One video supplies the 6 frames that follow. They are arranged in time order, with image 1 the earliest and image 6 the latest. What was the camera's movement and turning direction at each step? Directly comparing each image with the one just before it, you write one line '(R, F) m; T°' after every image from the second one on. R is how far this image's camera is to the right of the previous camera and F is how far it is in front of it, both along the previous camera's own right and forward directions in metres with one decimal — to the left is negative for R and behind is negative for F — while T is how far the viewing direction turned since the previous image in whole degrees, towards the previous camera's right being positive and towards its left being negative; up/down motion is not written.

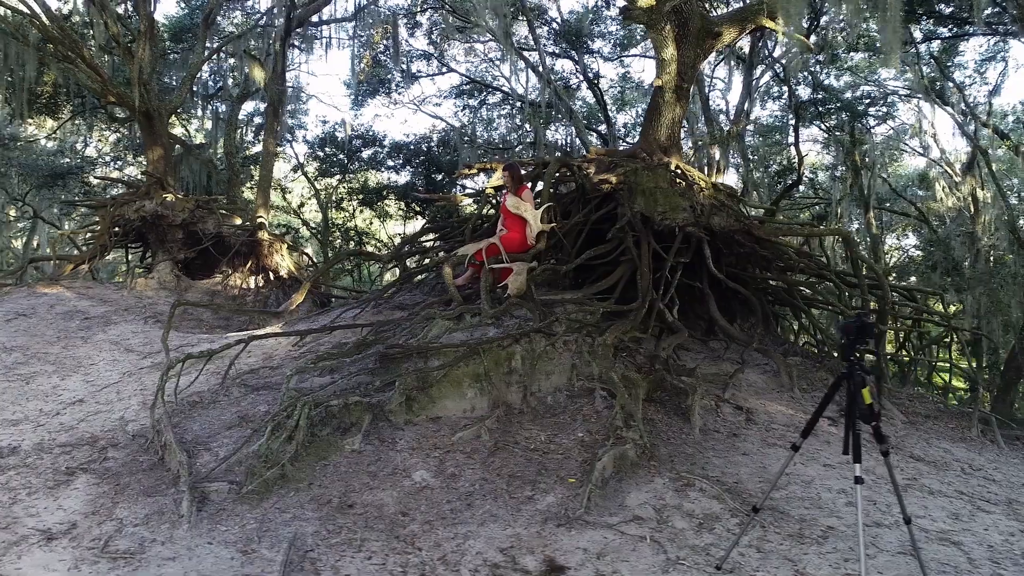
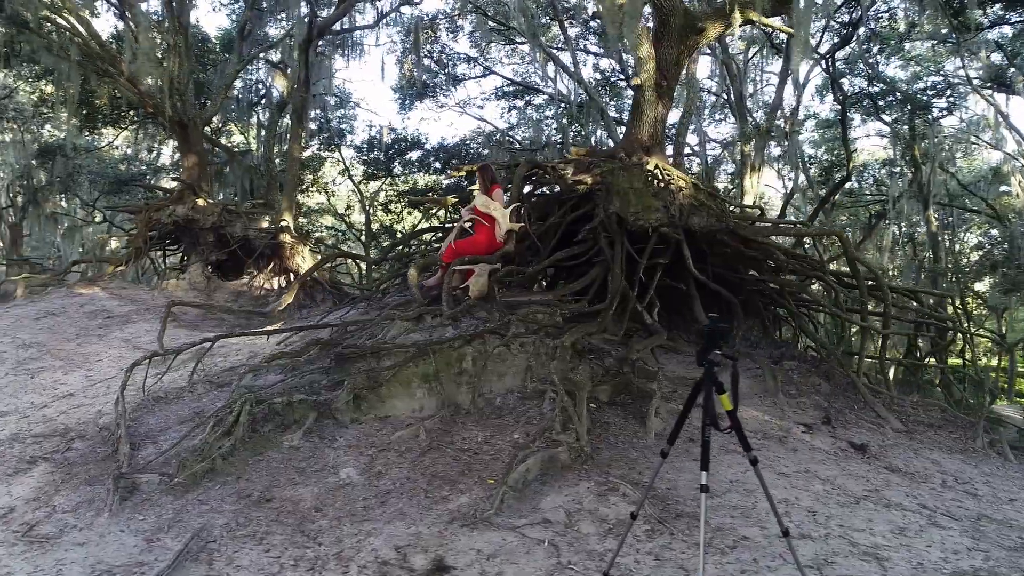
(+0.8, 0.0) m; -6°
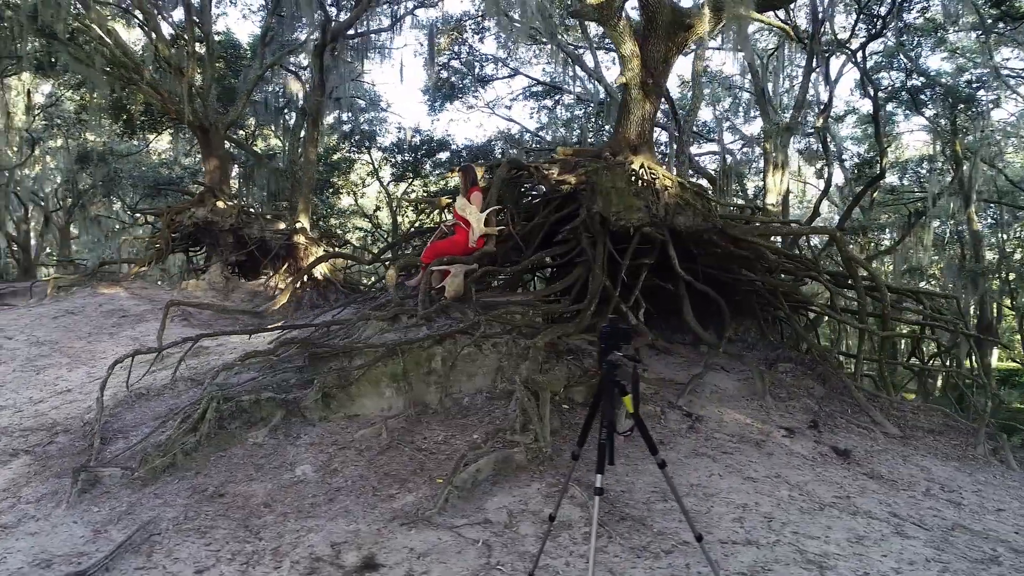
(+0.5, 0.0) m; -4°
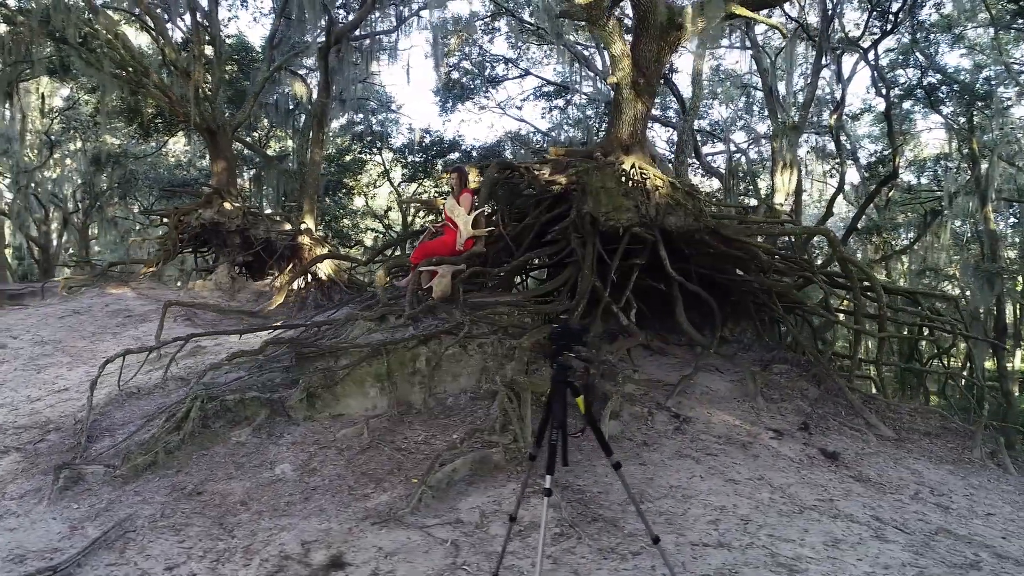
(+0.2, 0.0) m; -2°
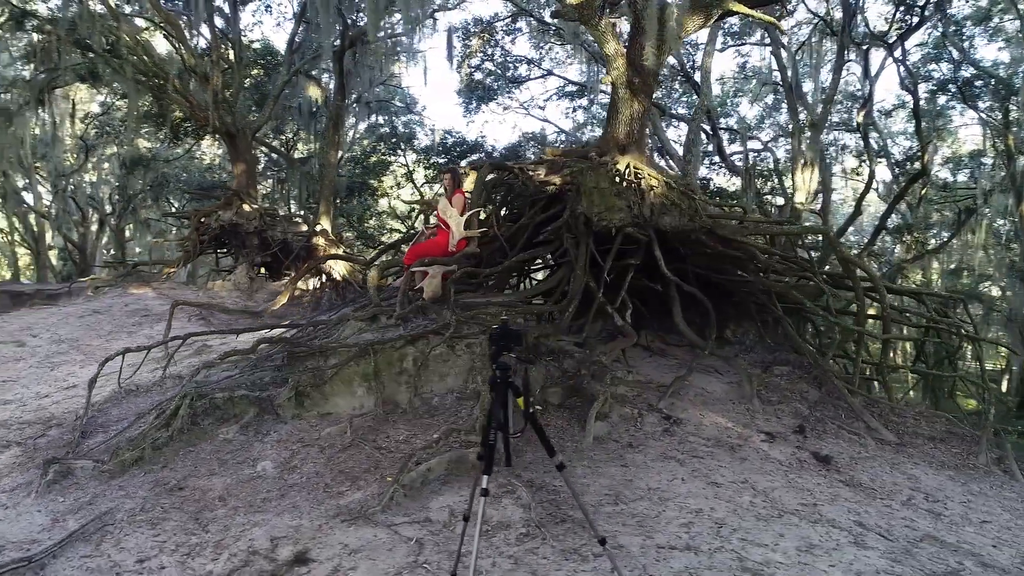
(+0.3, 0.0) m; -3°
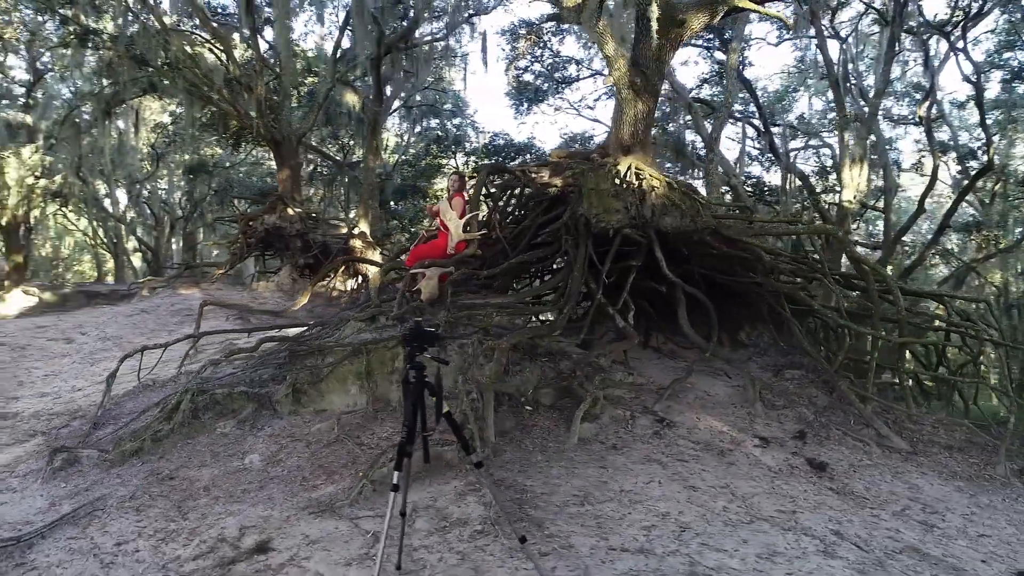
(+0.6, 0.0) m; -5°
